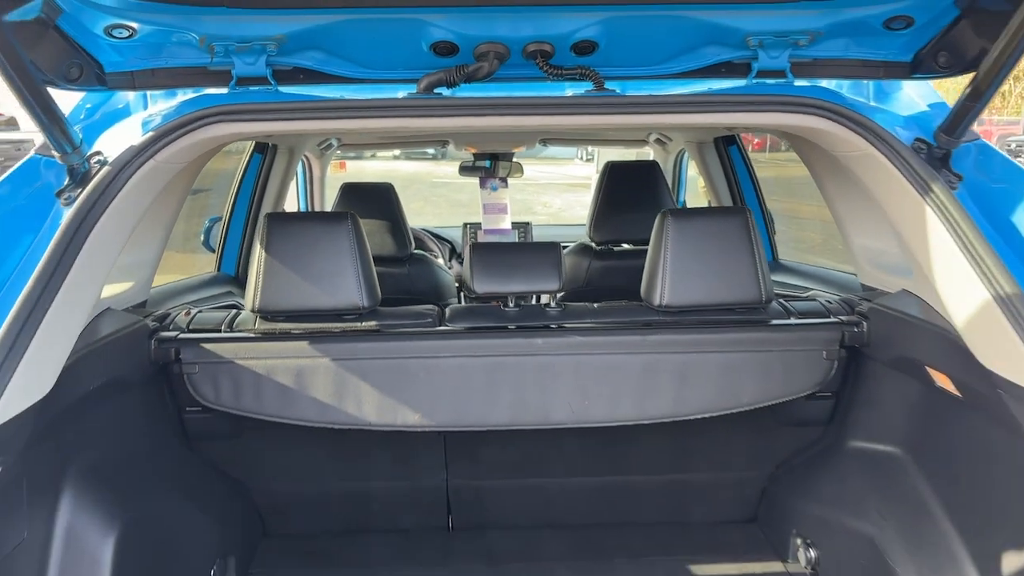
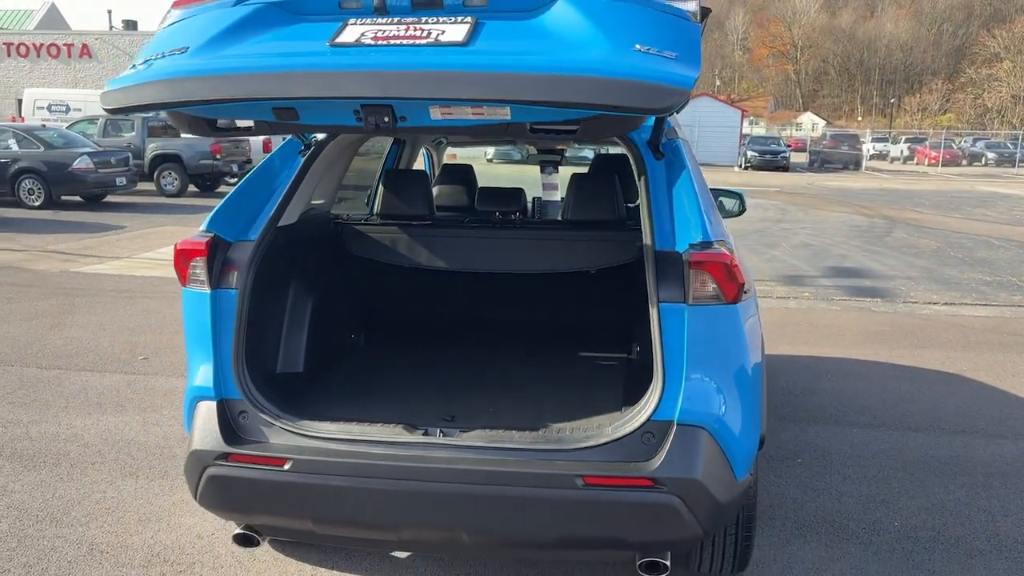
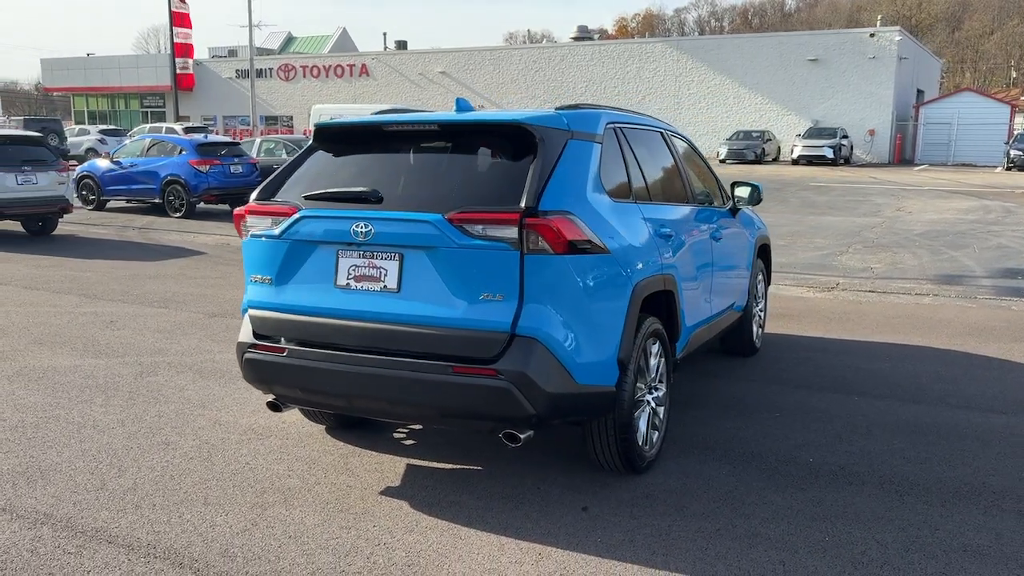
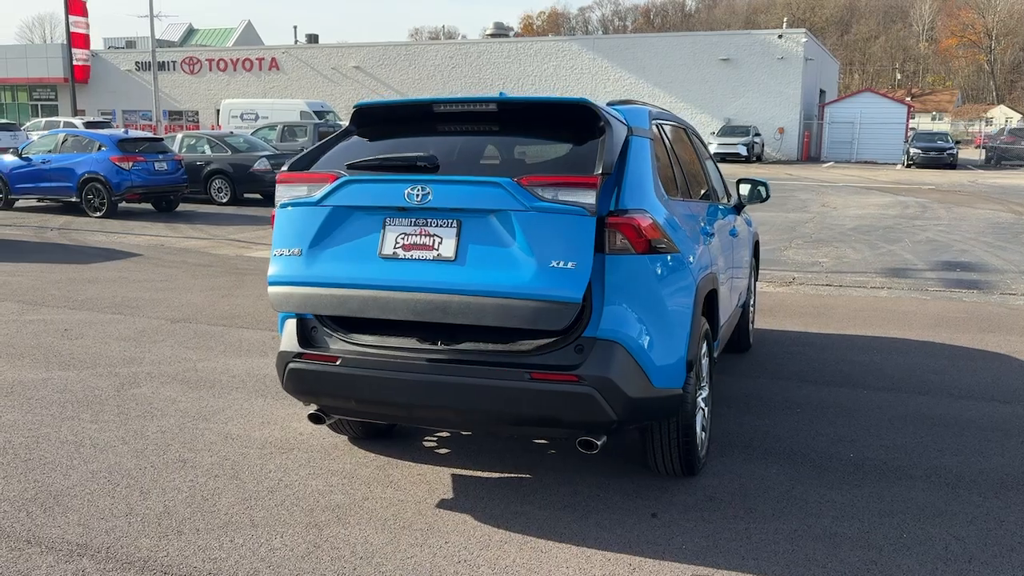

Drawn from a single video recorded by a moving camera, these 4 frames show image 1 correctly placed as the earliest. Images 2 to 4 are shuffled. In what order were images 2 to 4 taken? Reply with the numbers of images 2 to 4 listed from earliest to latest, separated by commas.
2, 4, 3
